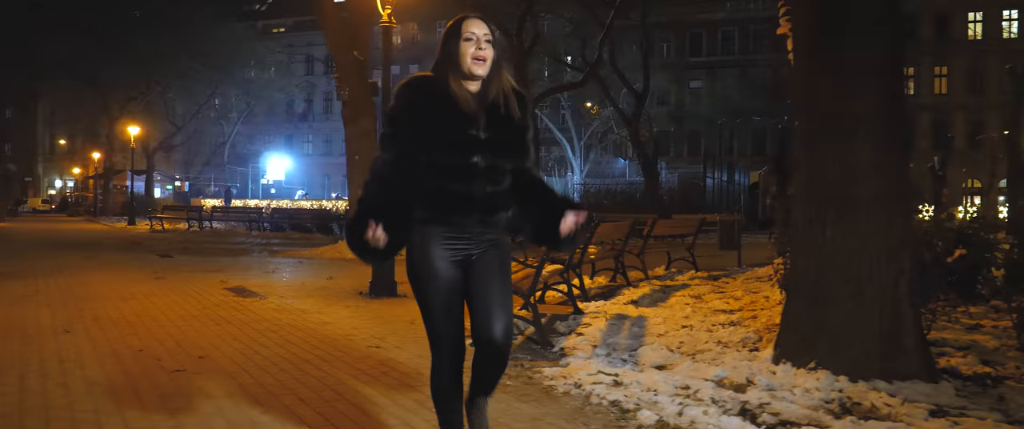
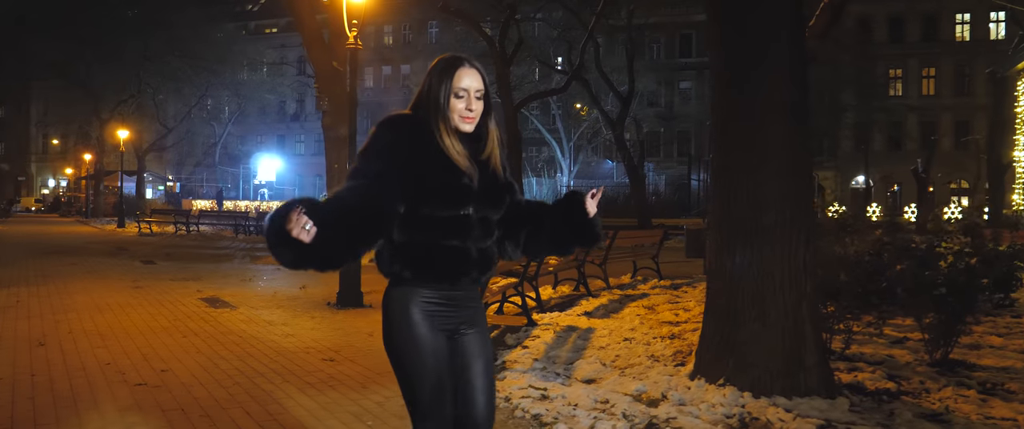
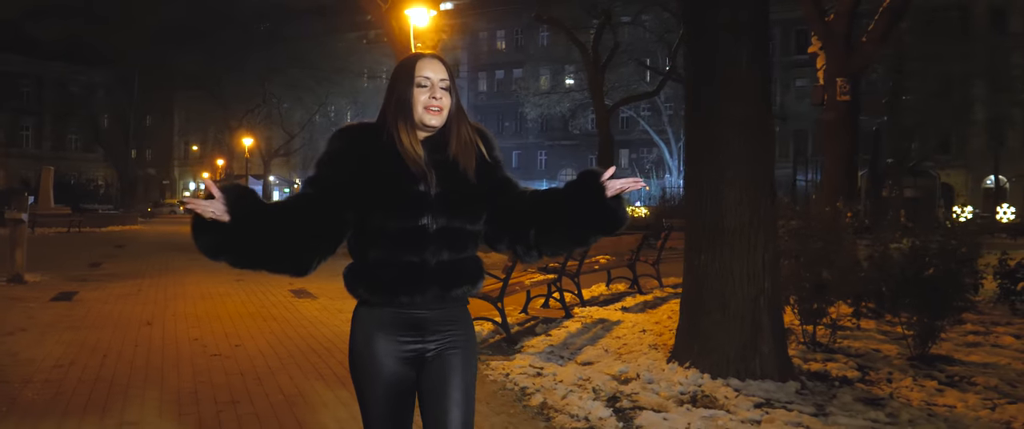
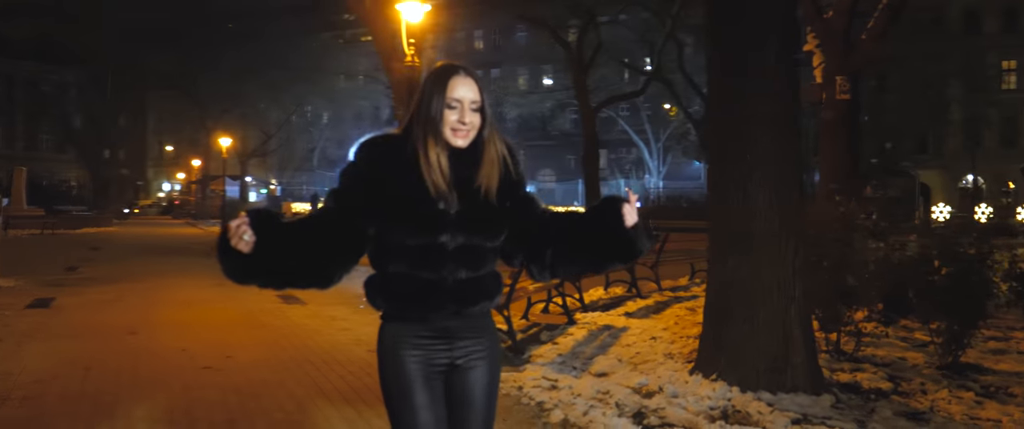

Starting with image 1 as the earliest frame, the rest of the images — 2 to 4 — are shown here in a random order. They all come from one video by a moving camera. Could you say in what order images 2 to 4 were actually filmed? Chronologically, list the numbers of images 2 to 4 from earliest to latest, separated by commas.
2, 4, 3
